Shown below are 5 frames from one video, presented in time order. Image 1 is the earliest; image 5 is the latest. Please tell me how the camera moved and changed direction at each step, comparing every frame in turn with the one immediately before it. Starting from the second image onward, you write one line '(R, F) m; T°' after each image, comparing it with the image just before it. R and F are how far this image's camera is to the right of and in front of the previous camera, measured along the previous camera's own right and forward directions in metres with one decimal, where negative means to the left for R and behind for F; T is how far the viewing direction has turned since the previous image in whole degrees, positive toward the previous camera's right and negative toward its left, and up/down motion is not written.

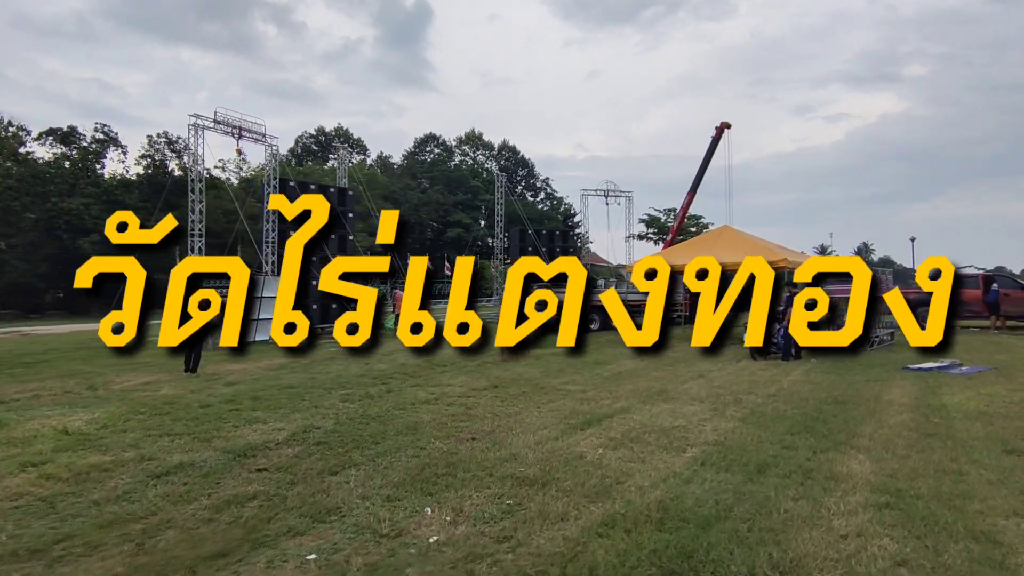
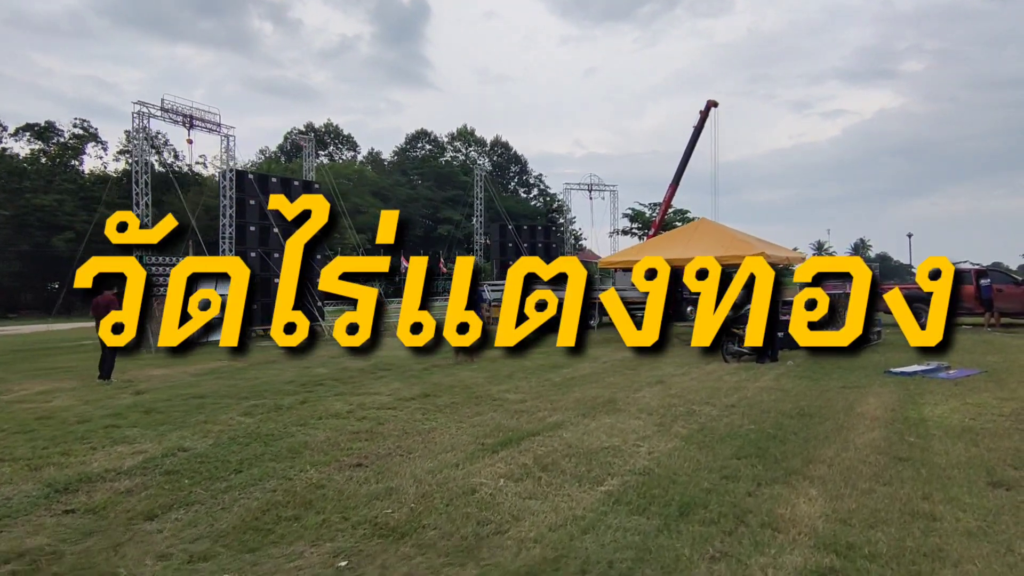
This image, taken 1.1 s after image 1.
(+1.0, +1.0) m; 0°
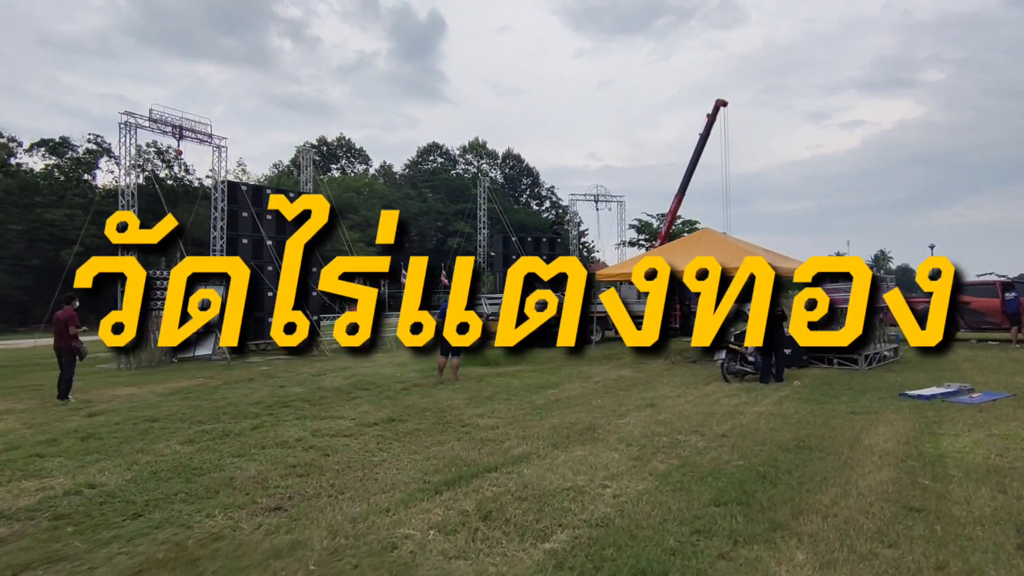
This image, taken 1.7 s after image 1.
(+0.6, +0.7) m; -2°
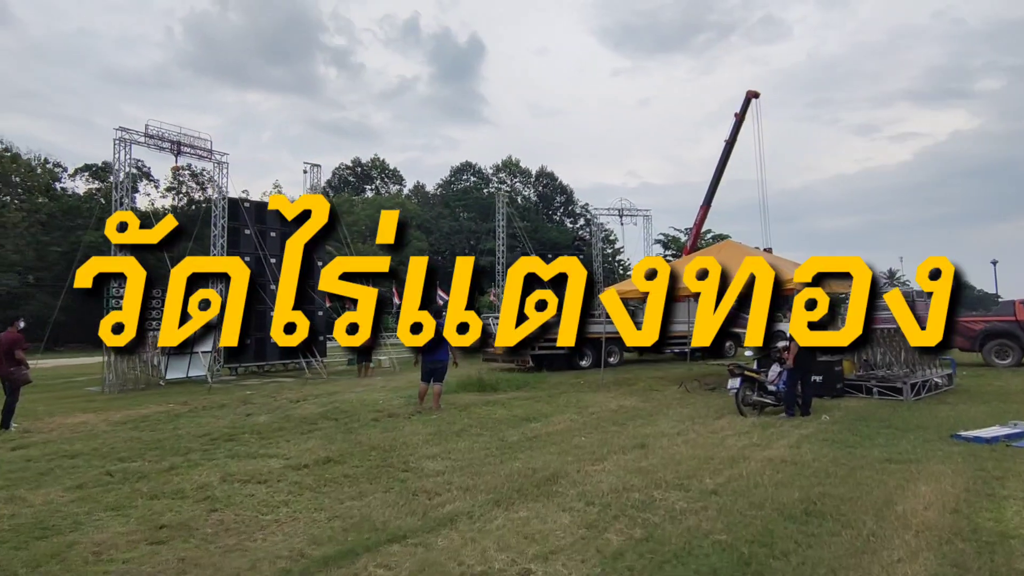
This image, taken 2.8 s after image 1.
(+1.0, +1.3) m; -4°
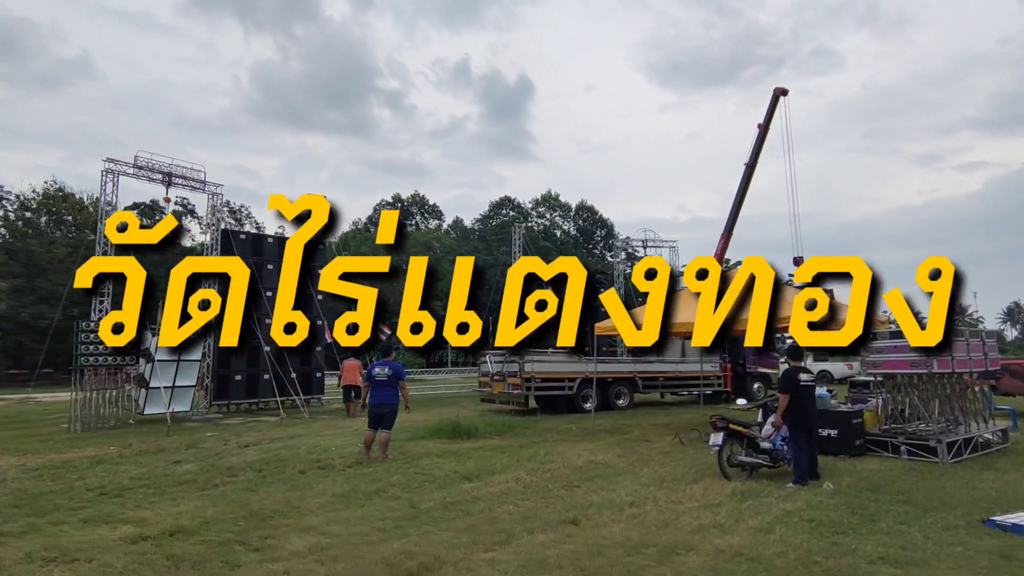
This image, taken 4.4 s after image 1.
(+1.5, +1.3) m; -5°
